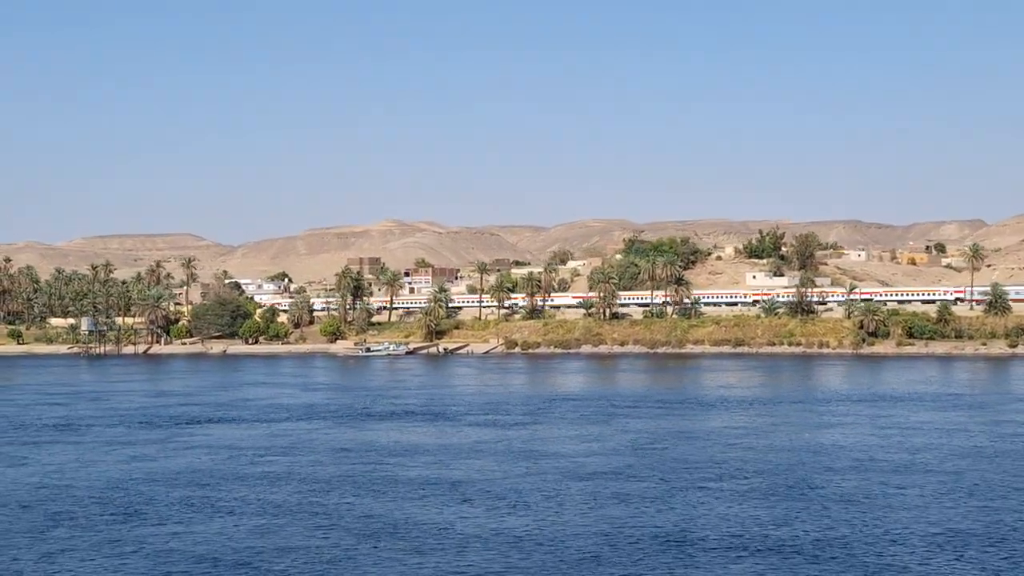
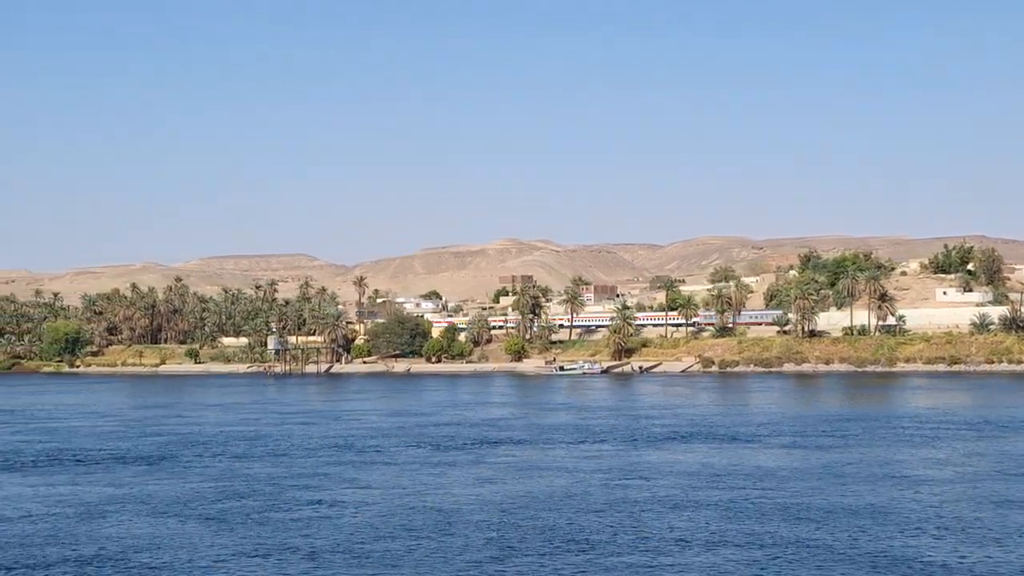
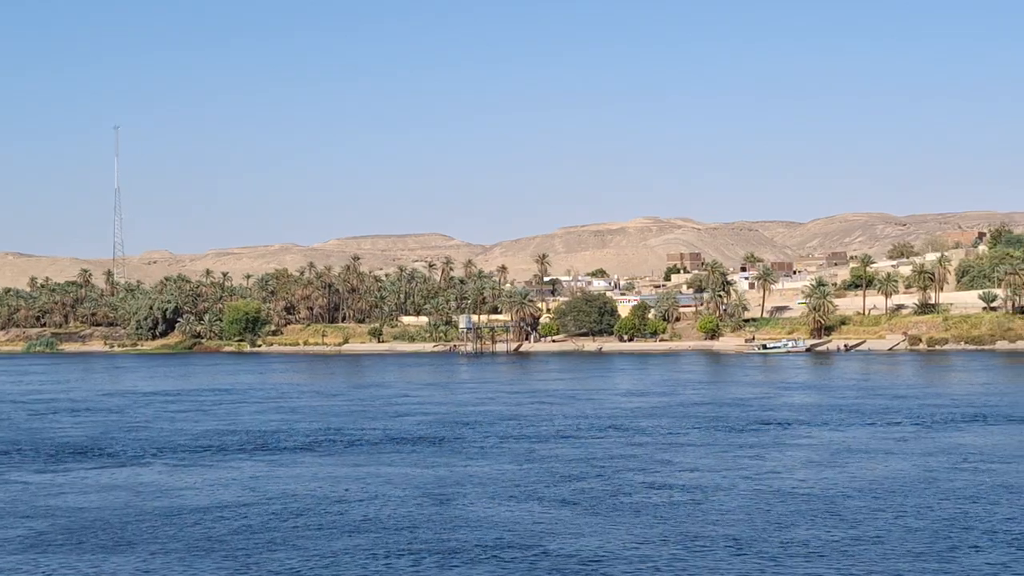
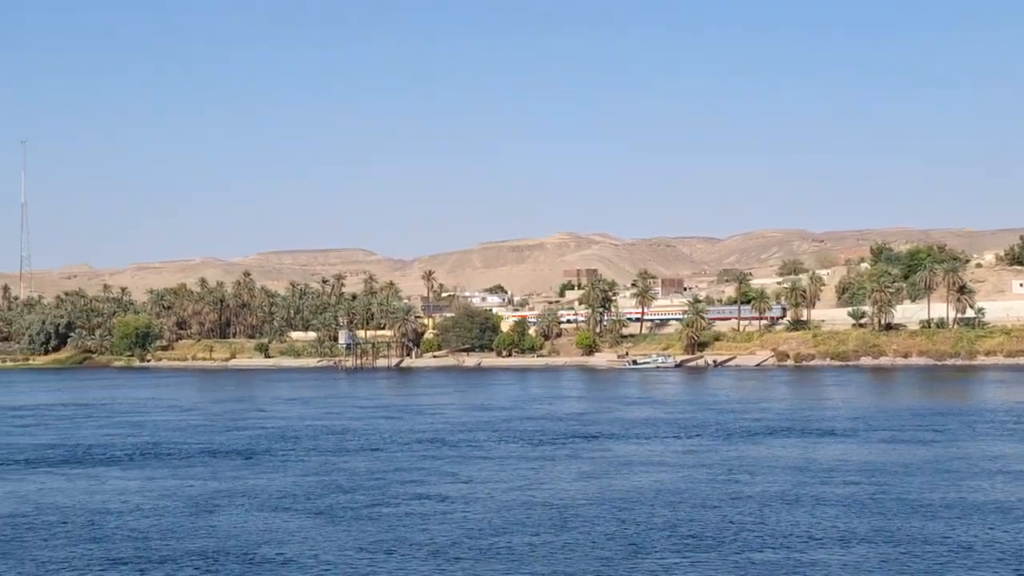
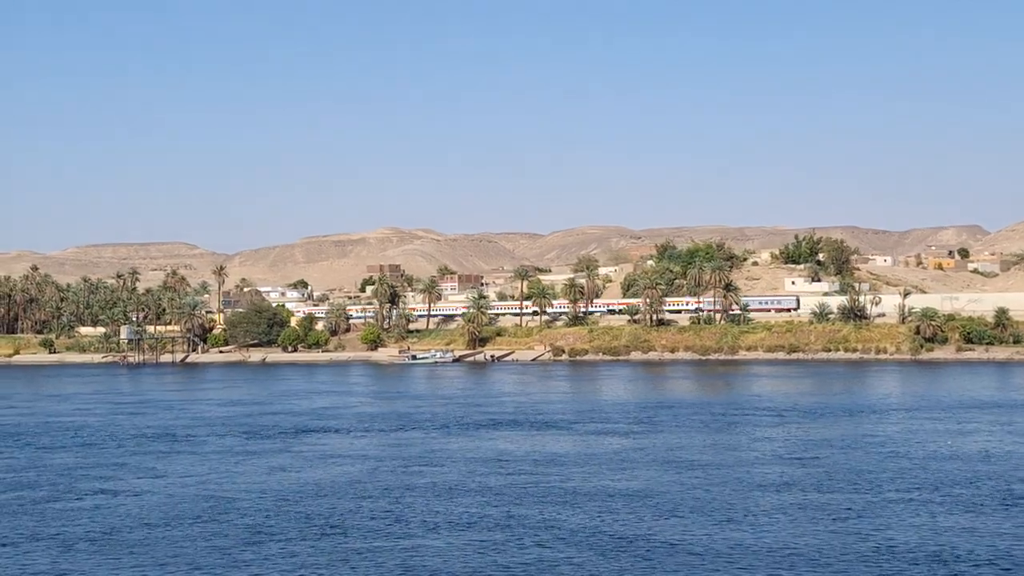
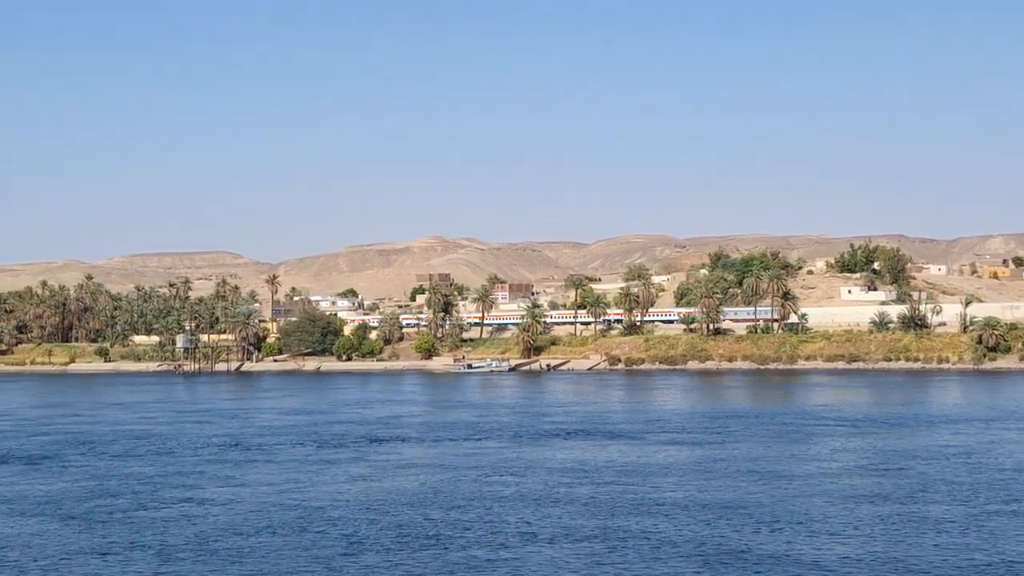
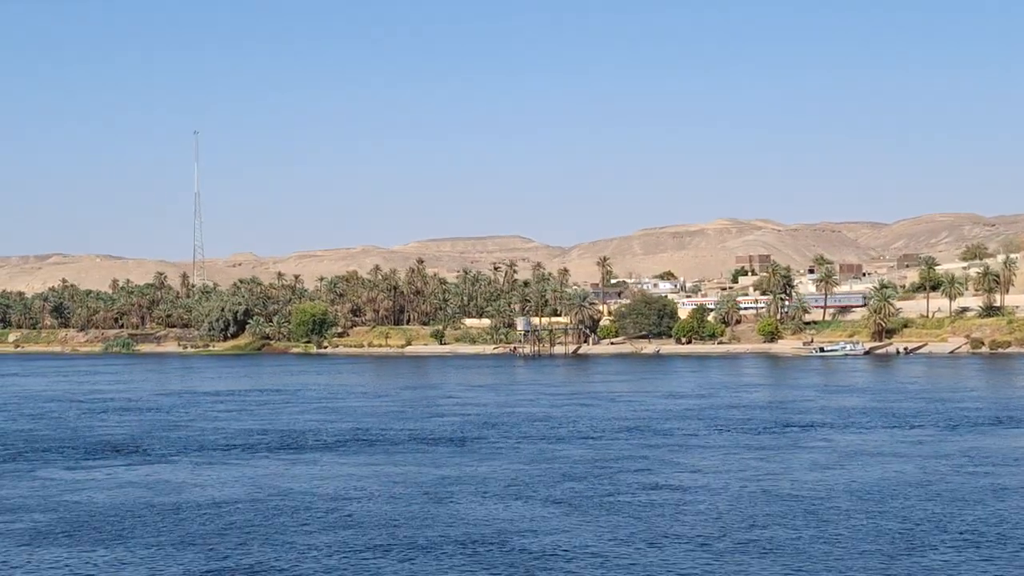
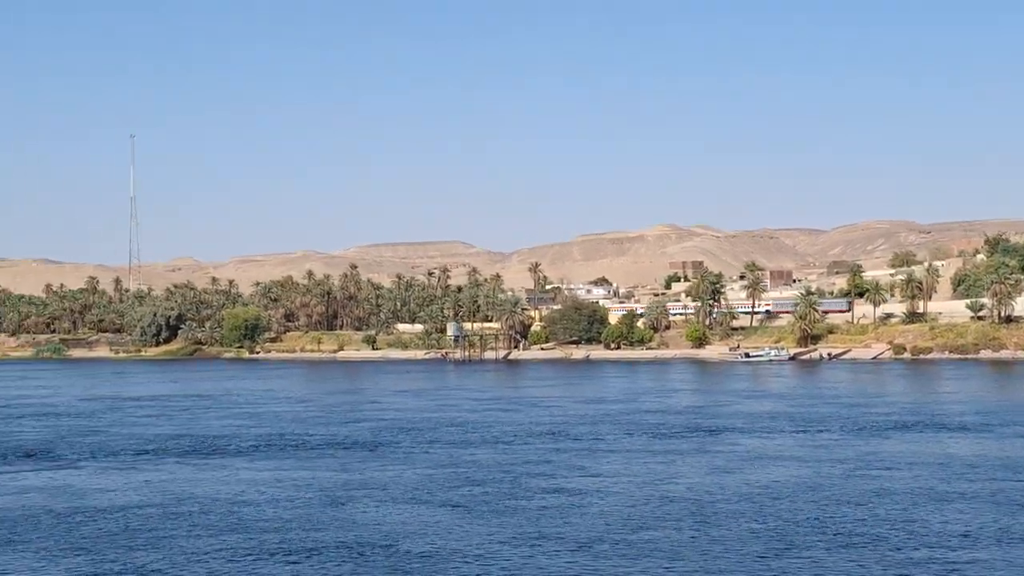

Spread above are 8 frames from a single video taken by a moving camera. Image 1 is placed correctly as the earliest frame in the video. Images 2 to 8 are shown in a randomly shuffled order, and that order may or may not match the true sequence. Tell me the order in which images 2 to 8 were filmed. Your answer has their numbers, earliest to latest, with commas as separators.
5, 6, 2, 4, 8, 7, 3
